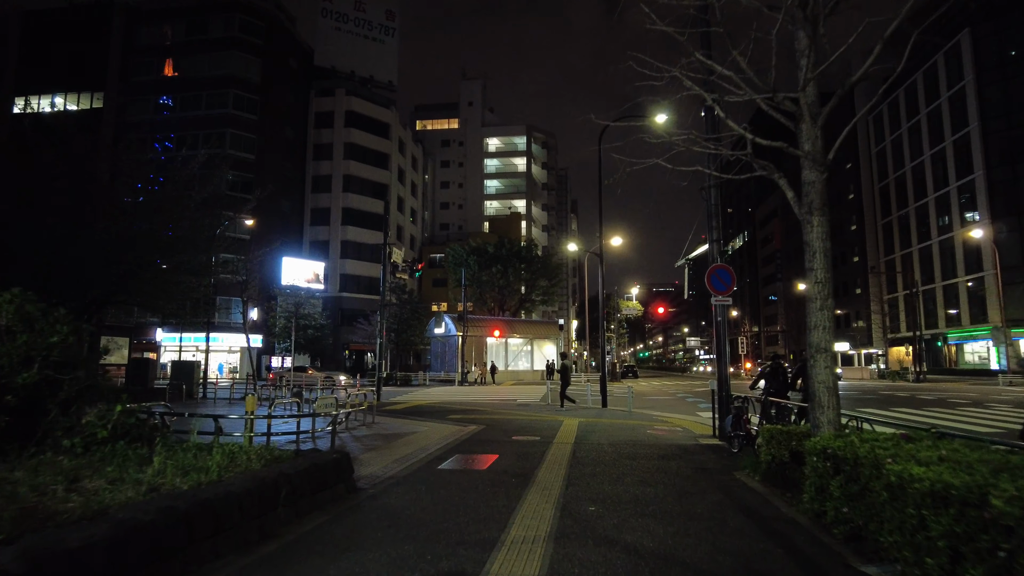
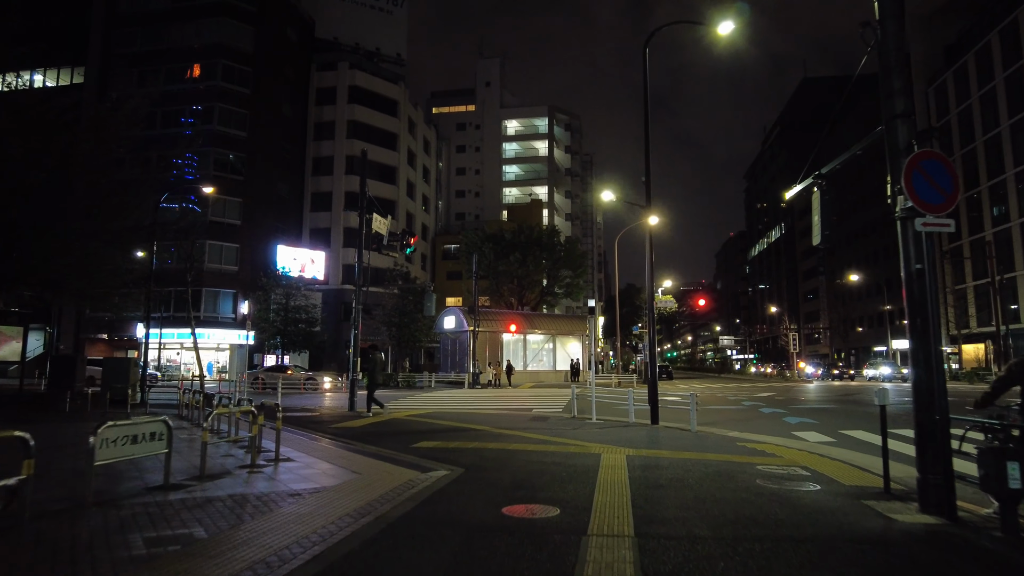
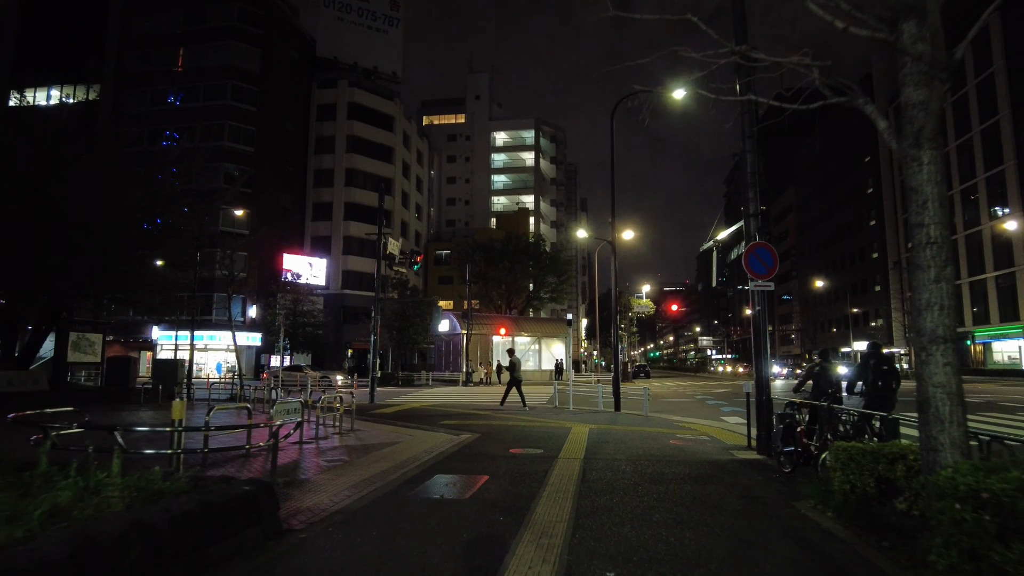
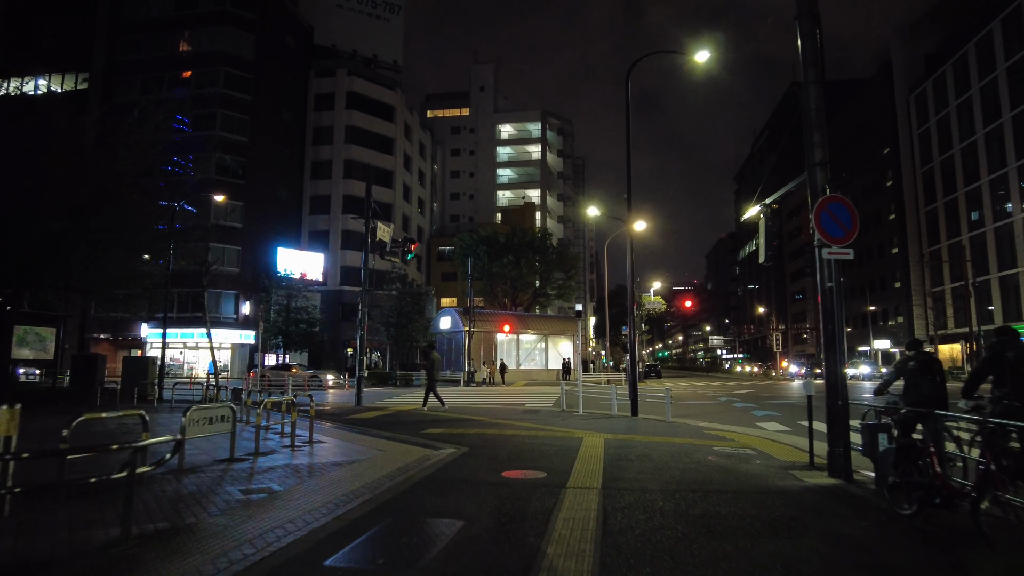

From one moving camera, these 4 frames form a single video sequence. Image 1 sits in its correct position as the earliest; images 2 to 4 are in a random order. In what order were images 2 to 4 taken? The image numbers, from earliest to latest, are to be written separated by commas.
3, 4, 2
